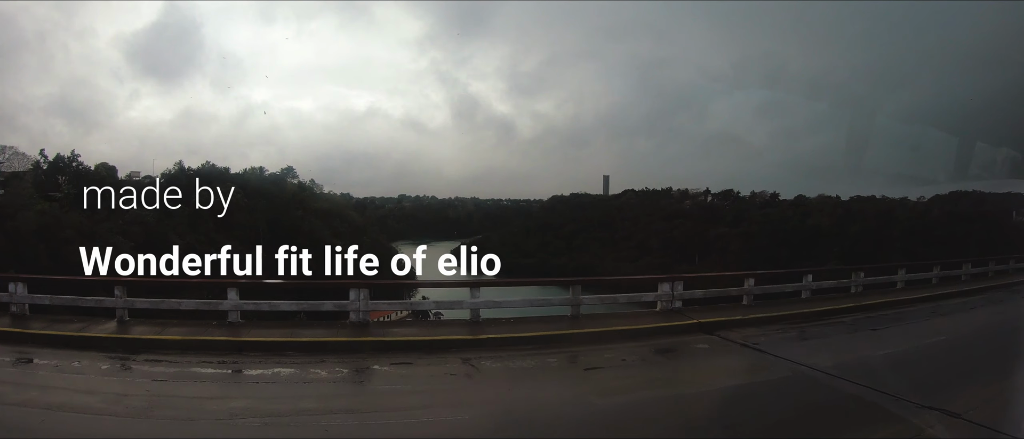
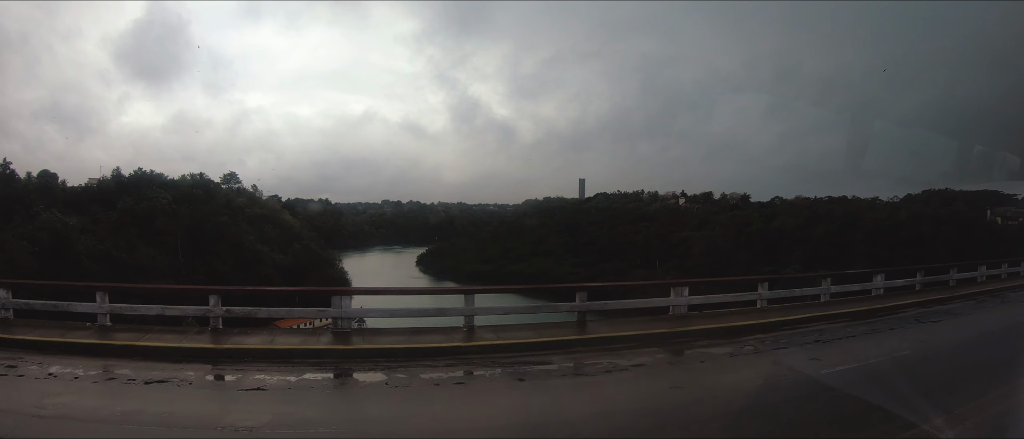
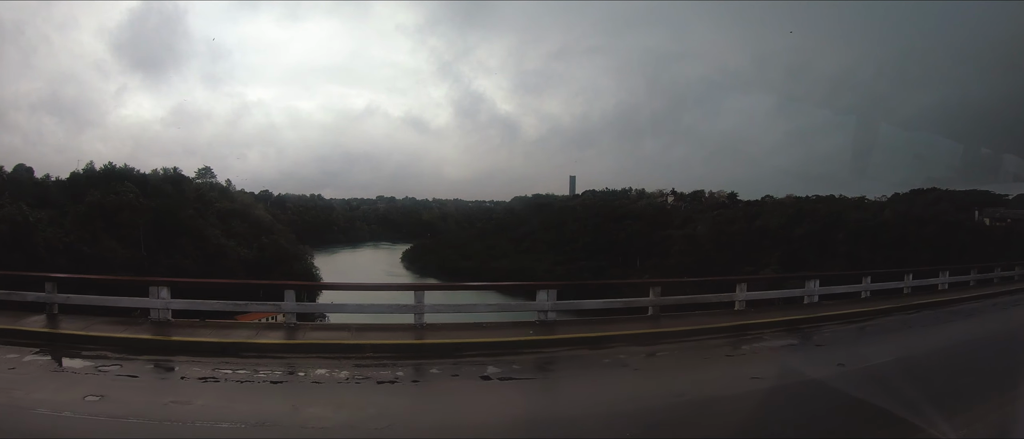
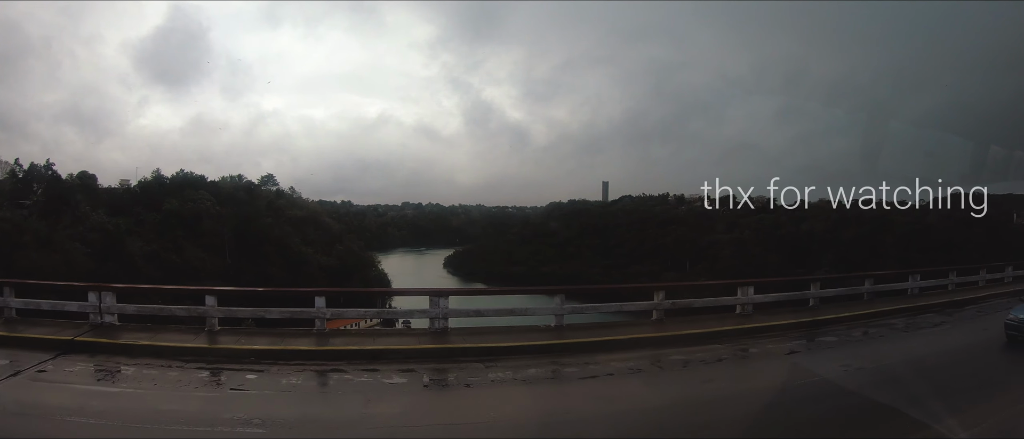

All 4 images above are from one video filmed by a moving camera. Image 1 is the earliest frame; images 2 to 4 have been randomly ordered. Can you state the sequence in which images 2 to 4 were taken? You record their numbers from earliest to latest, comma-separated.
4, 2, 3
